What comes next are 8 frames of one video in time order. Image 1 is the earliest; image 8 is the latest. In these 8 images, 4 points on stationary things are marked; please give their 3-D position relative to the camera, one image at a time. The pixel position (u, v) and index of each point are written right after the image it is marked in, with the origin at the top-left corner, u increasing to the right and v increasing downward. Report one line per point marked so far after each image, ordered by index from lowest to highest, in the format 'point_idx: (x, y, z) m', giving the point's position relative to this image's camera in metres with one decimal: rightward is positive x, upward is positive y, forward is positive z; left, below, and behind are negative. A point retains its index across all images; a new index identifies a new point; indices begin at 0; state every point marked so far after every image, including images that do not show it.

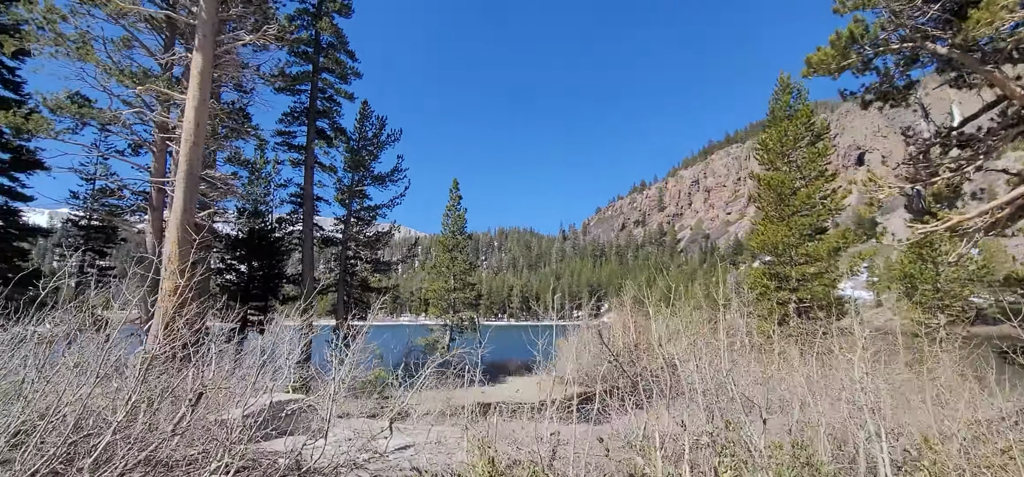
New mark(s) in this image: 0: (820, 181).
0: (+11.2, +2.1, +17.7) m
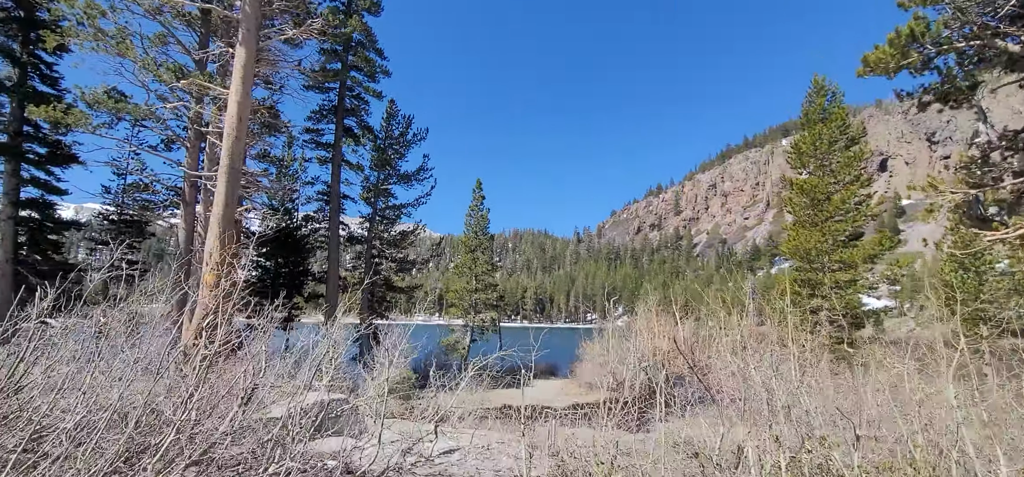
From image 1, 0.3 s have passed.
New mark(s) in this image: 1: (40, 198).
0: (+12.1, +1.8, +17.2) m
1: (-12.2, +1.0, +12.8) m
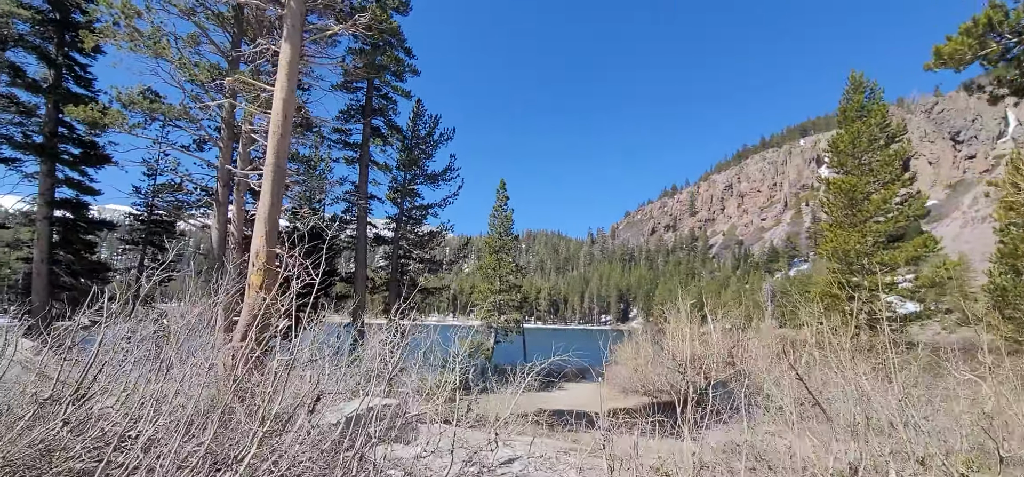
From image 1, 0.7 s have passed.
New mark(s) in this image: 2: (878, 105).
0: (+13.0, +1.8, +16.7) m
1: (-11.4, +1.0, +12.9) m
2: (+13.7, +5.0, +18.4) m
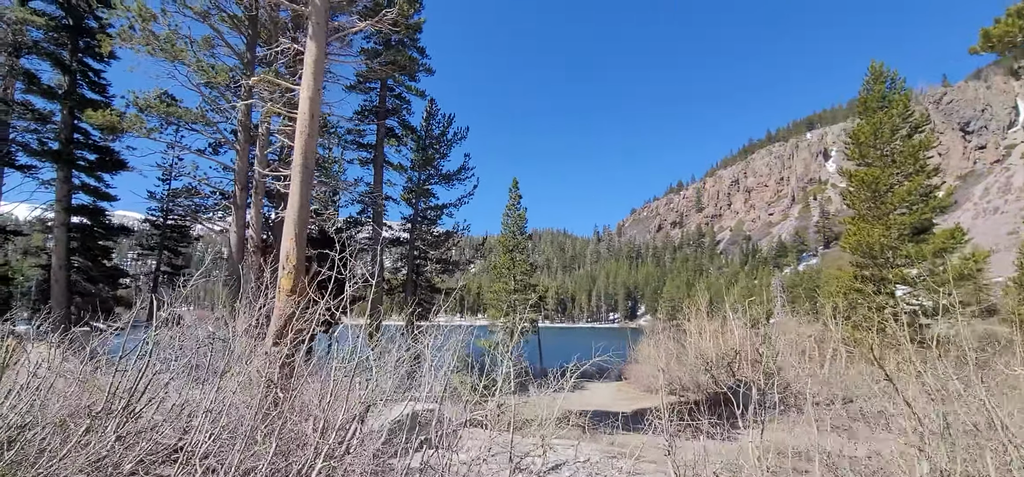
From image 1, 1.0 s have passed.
0: (+13.5, +2.1, +16.4) m
1: (-10.9, +0.9, +12.8) m
2: (+14.2, +5.2, +18.1) m
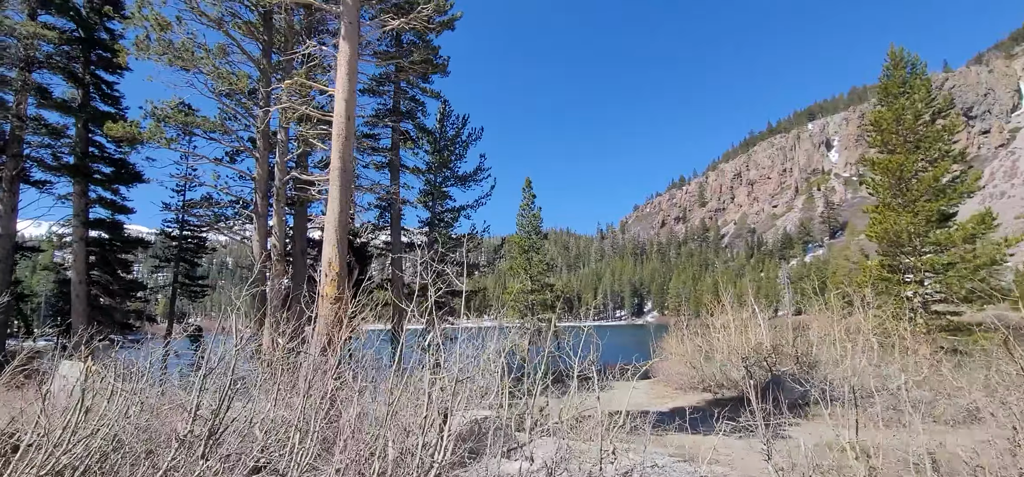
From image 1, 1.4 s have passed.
0: (+14.0, +2.5, +16.2) m
1: (-10.4, +0.5, +12.7) m
2: (+14.6, +5.7, +17.9) m
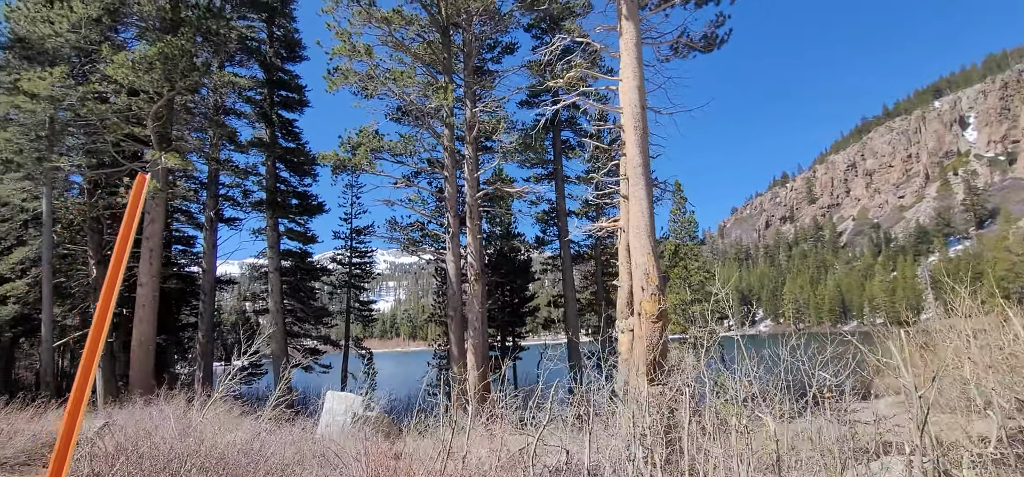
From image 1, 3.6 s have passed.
0: (+18.7, +3.2, +12.6) m
1: (-5.8, -0.3, +13.3) m
2: (+19.4, +6.4, +14.3) m
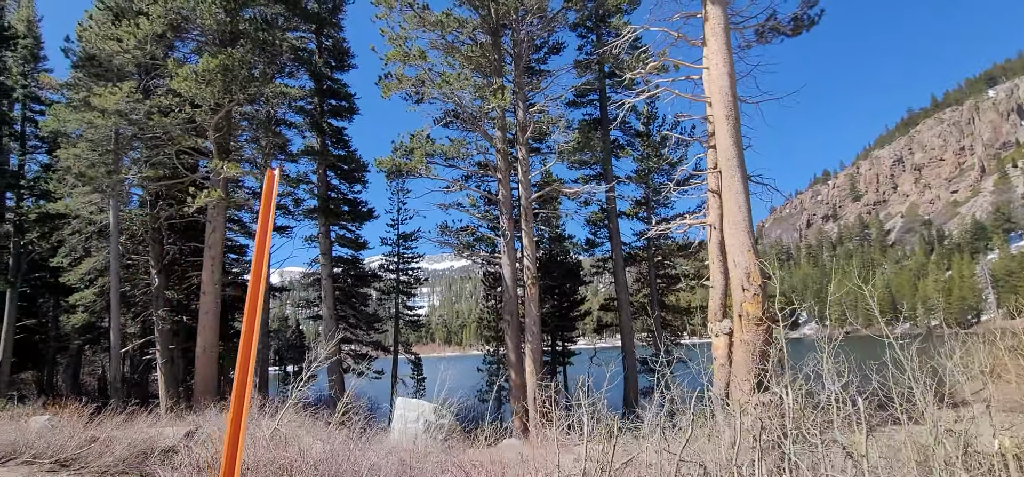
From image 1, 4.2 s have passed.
0: (+19.8, +3.4, +11.2) m
1: (-4.4, -0.4, +13.4) m
2: (+20.6, +6.6, +12.9) m
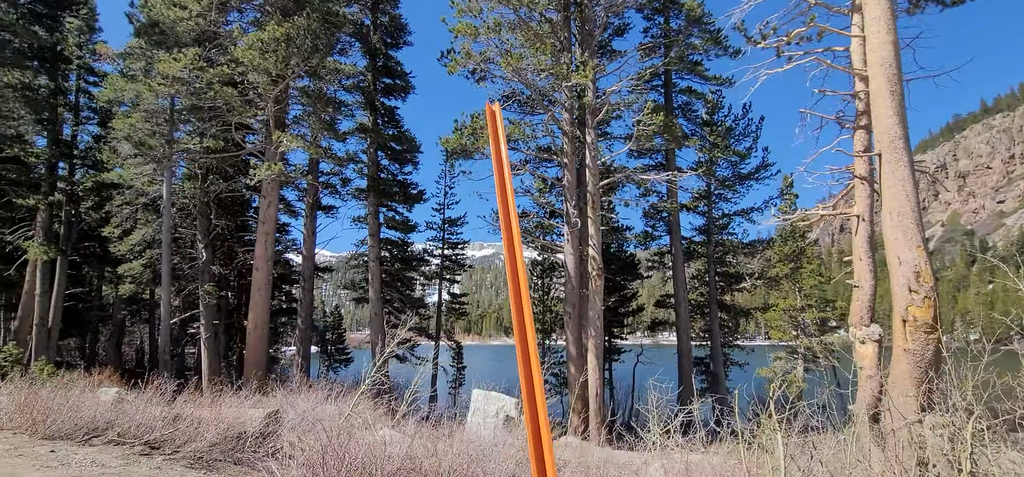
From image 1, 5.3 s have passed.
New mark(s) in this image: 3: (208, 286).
0: (+21.3, +2.8, +9.8) m
1: (-3.0, 0.0, +13.1) m
2: (+22.2, +6.0, +11.4) m
3: (-8.1, -1.3, +13.3) m
